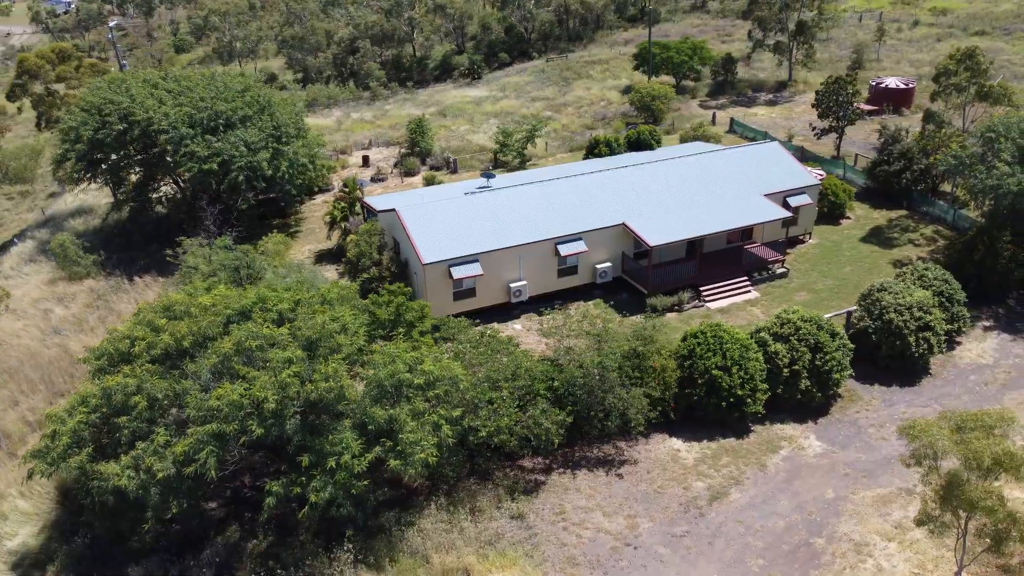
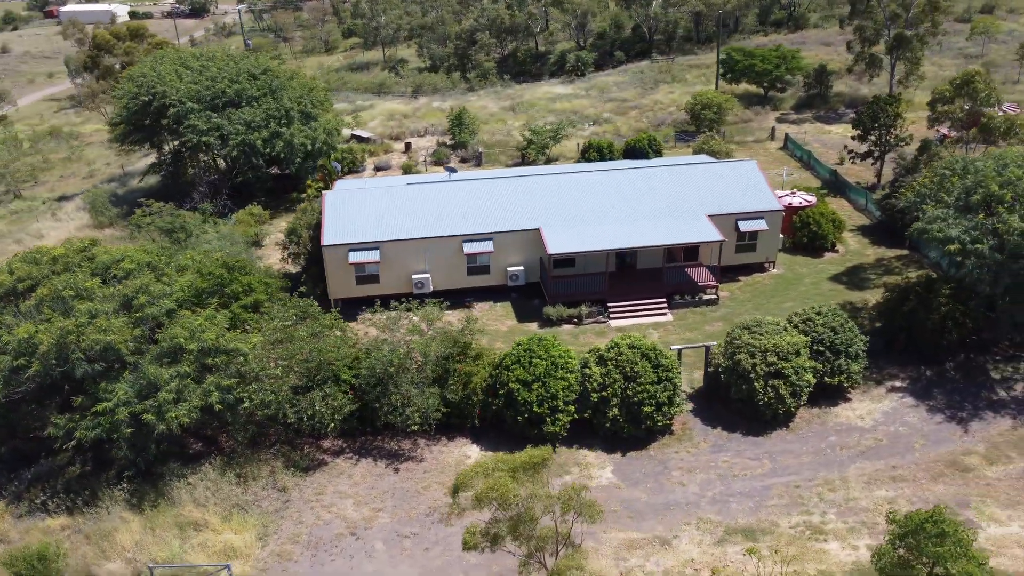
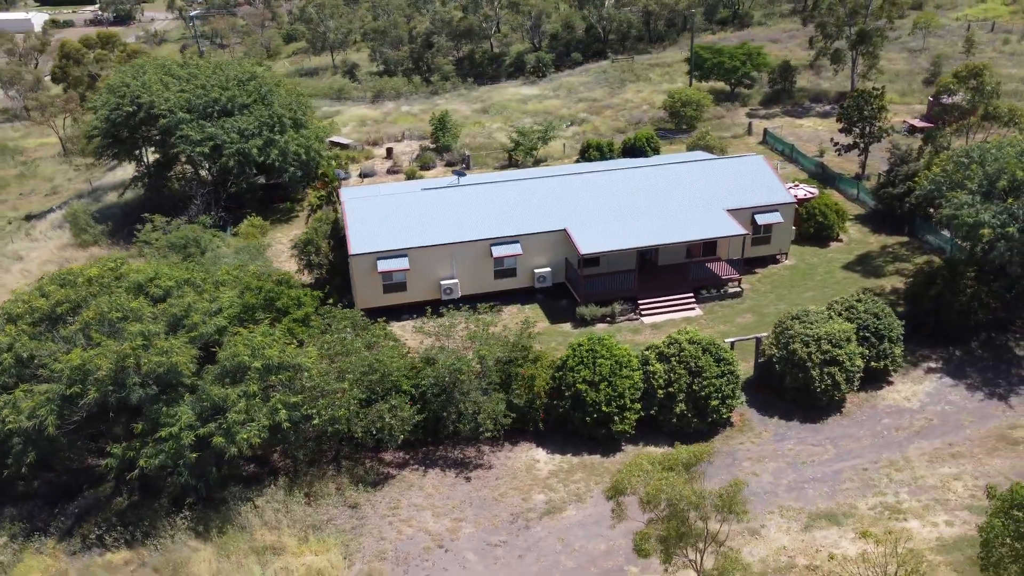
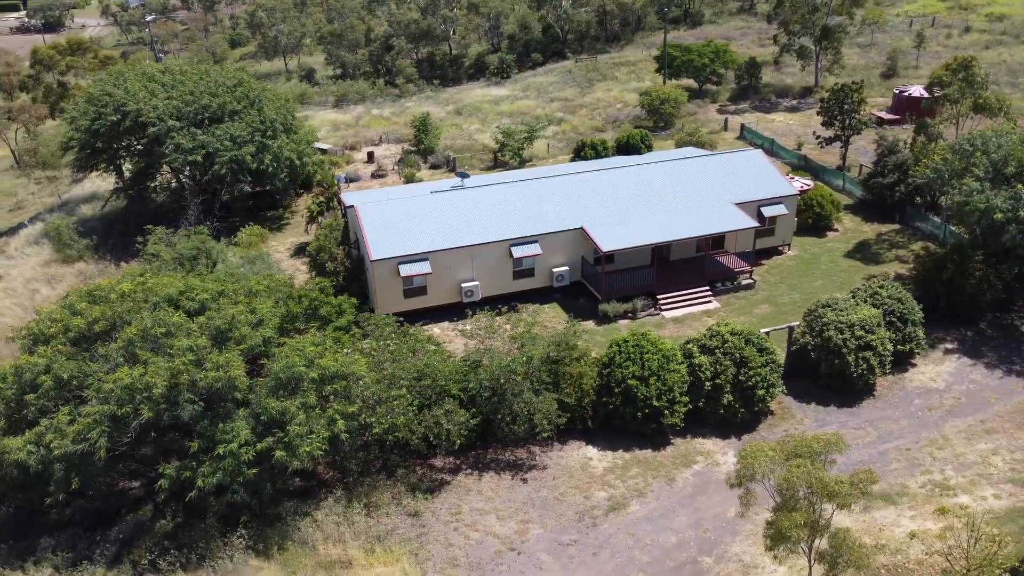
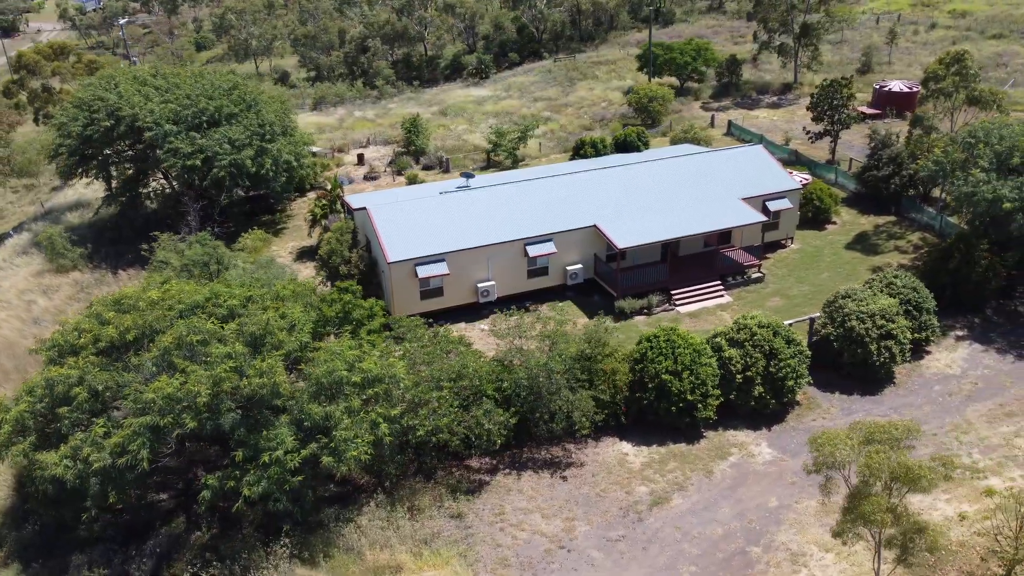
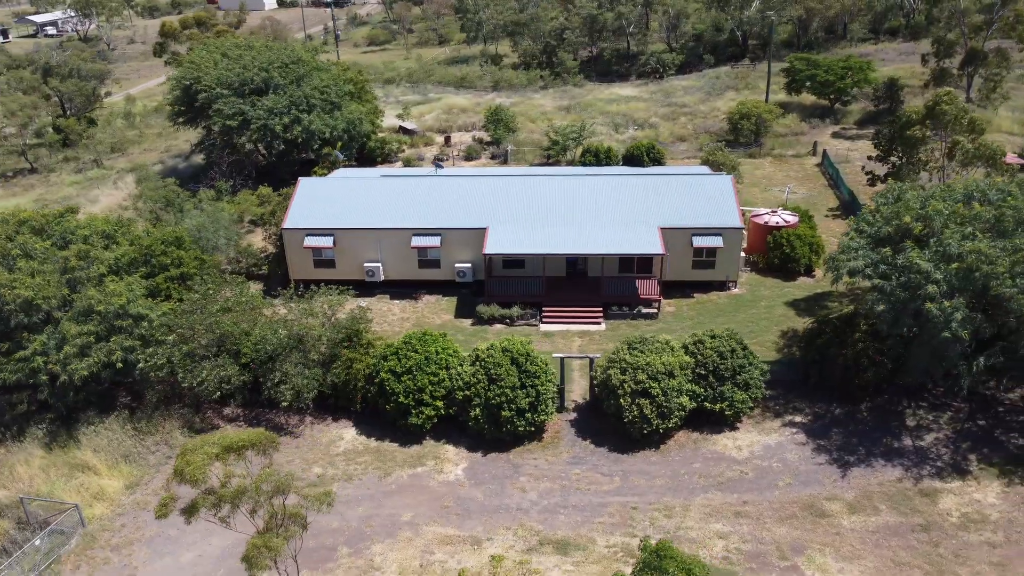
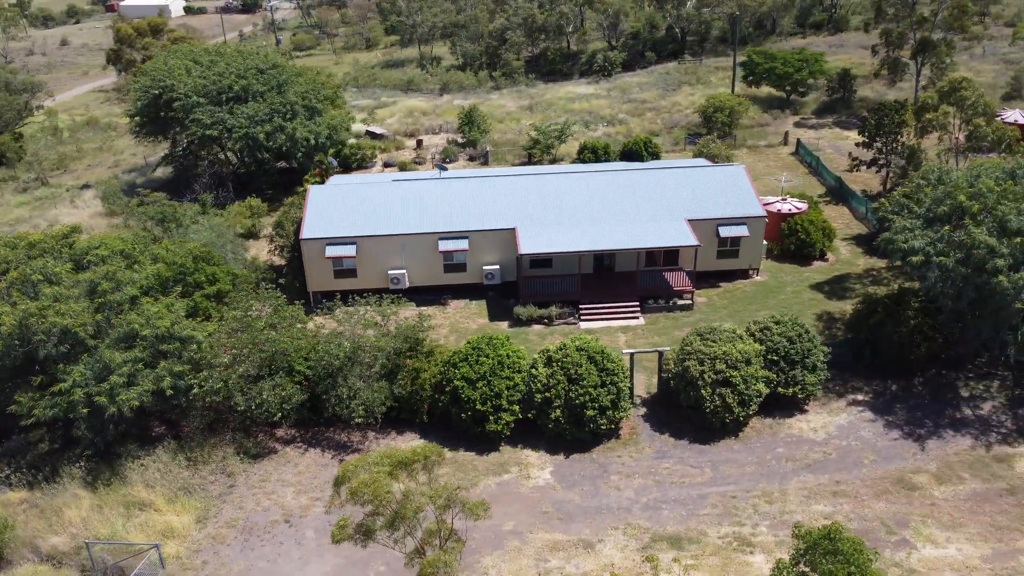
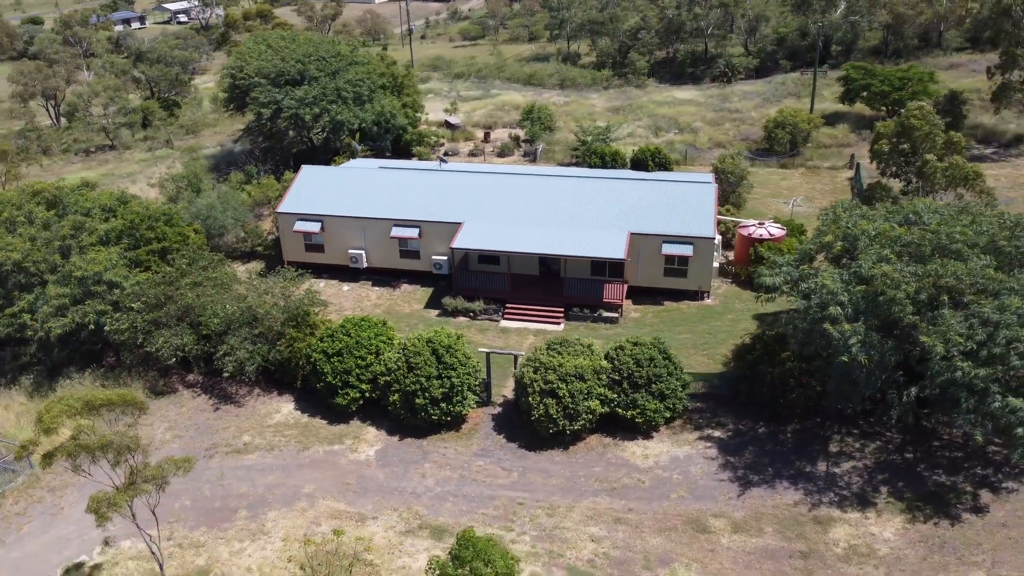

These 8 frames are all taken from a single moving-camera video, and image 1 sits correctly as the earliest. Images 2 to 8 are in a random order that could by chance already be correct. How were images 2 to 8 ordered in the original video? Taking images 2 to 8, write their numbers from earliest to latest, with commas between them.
5, 4, 3, 2, 7, 6, 8
